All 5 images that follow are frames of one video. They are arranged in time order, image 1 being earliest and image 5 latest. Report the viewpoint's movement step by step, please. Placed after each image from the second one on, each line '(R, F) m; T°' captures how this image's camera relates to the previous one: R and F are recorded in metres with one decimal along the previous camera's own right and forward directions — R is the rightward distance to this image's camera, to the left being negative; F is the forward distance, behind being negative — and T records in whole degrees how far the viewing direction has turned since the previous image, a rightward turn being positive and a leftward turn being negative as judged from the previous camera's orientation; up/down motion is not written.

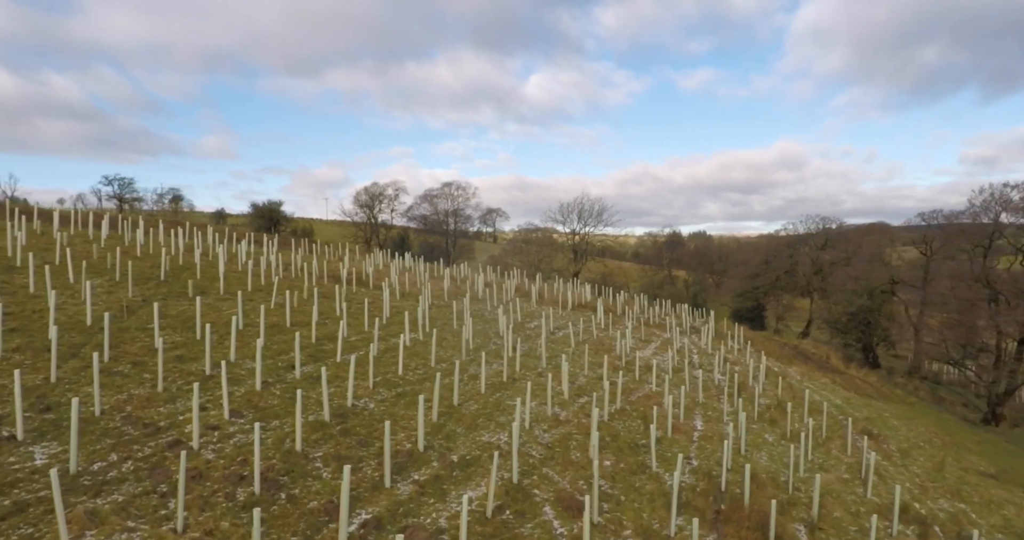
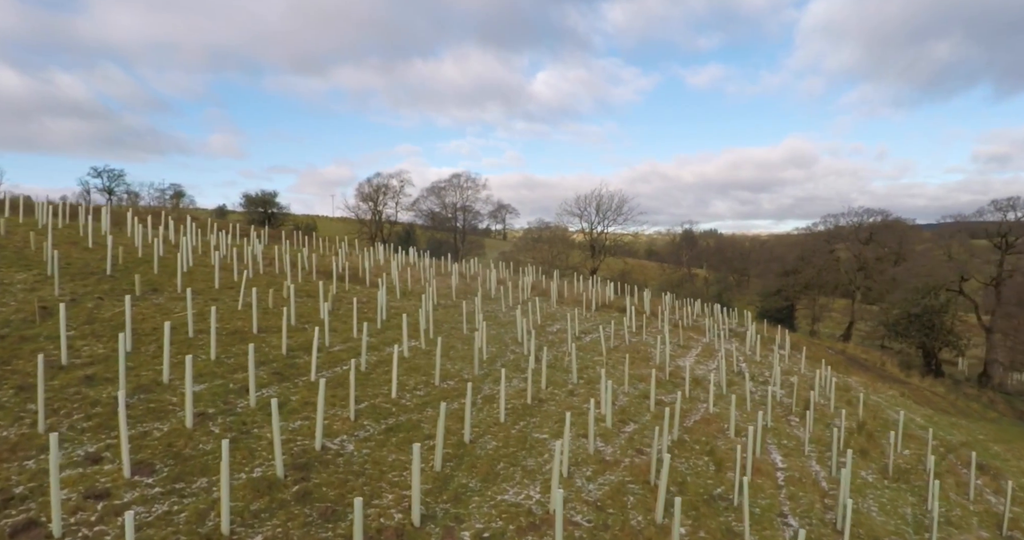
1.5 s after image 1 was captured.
(-0.4, +3.6) m; -1°
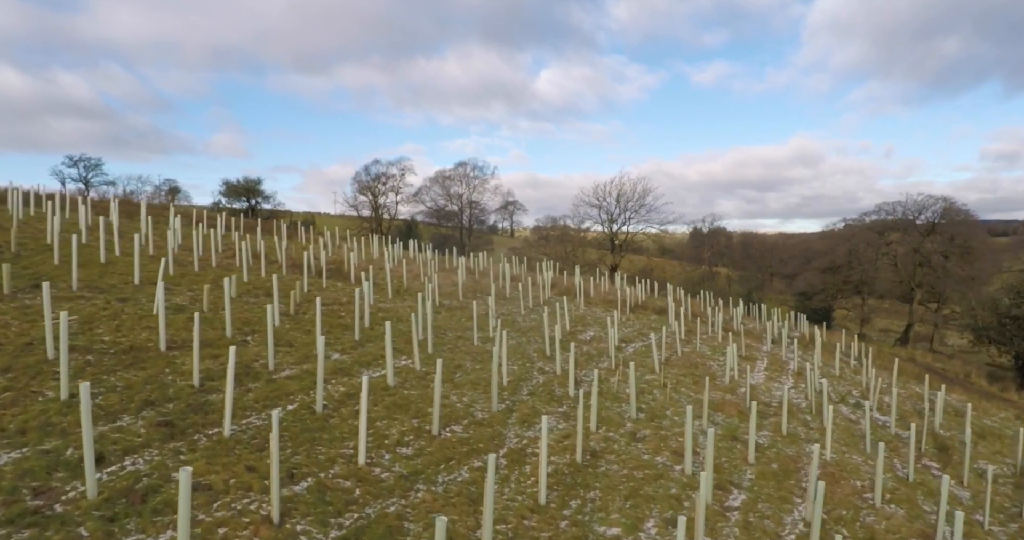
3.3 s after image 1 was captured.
(-0.5, +4.6) m; 0°
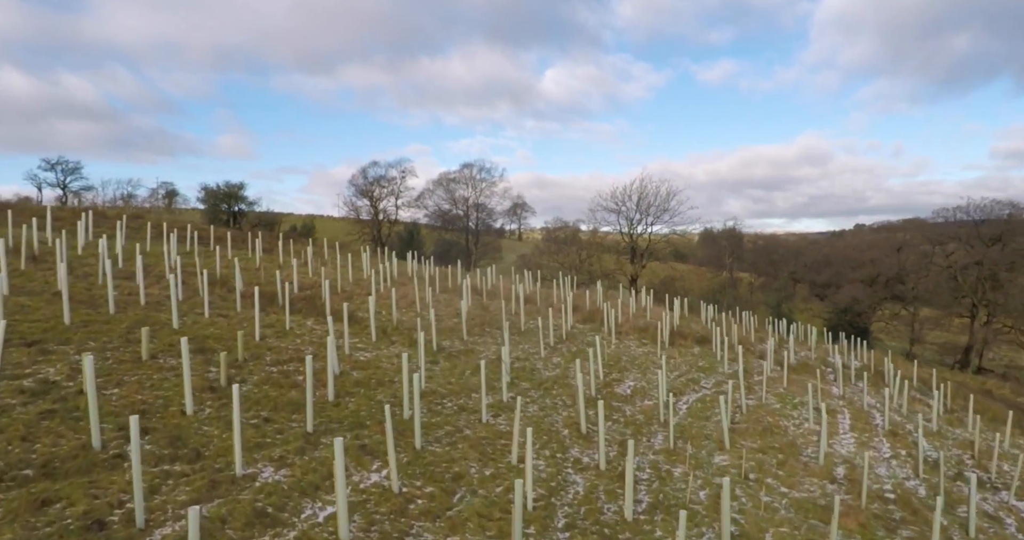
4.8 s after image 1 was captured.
(-0.3, +3.7) m; -1°
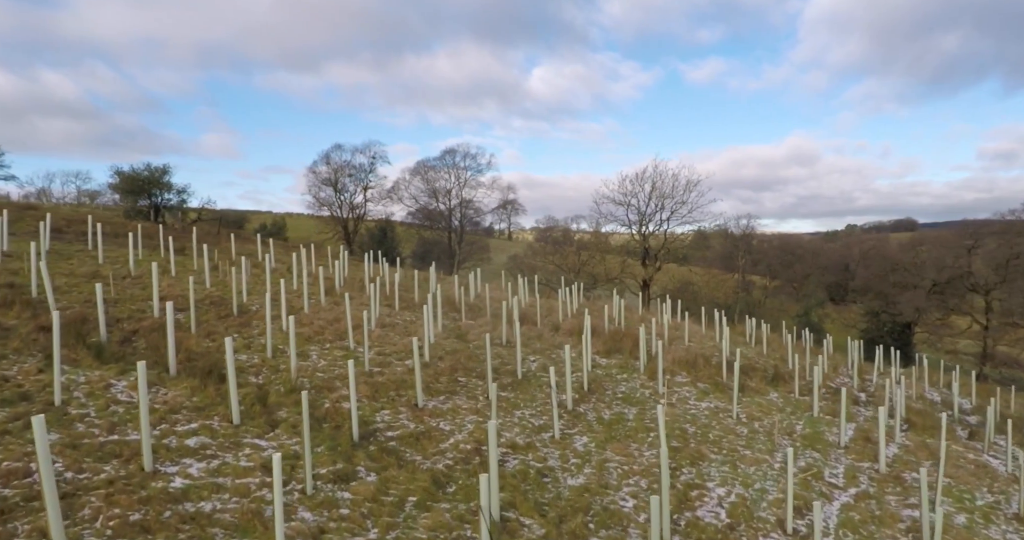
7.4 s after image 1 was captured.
(0.0, +6.2) m; +1°
